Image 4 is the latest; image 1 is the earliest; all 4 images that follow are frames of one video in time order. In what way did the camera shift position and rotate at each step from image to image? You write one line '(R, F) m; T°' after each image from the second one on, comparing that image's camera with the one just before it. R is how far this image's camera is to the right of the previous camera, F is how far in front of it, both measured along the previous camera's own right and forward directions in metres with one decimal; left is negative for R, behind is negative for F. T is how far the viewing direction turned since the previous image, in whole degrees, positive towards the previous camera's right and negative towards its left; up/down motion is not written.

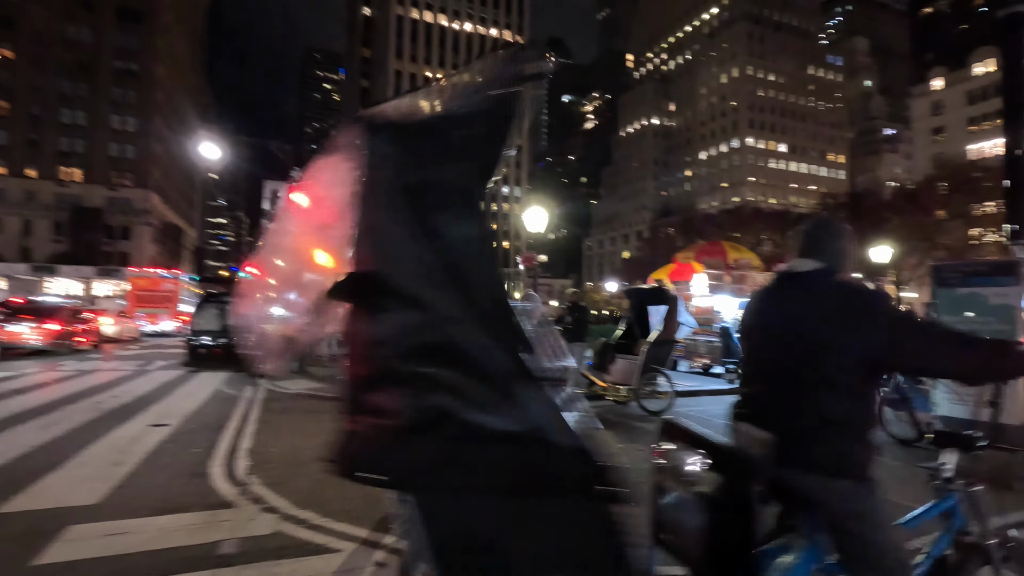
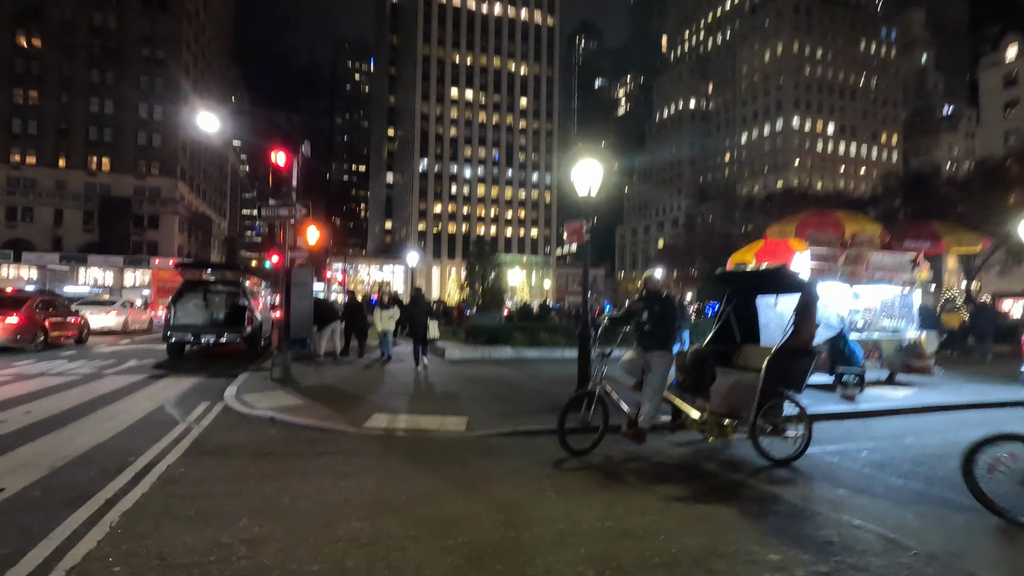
(-0.2, +3.6) m; -3°
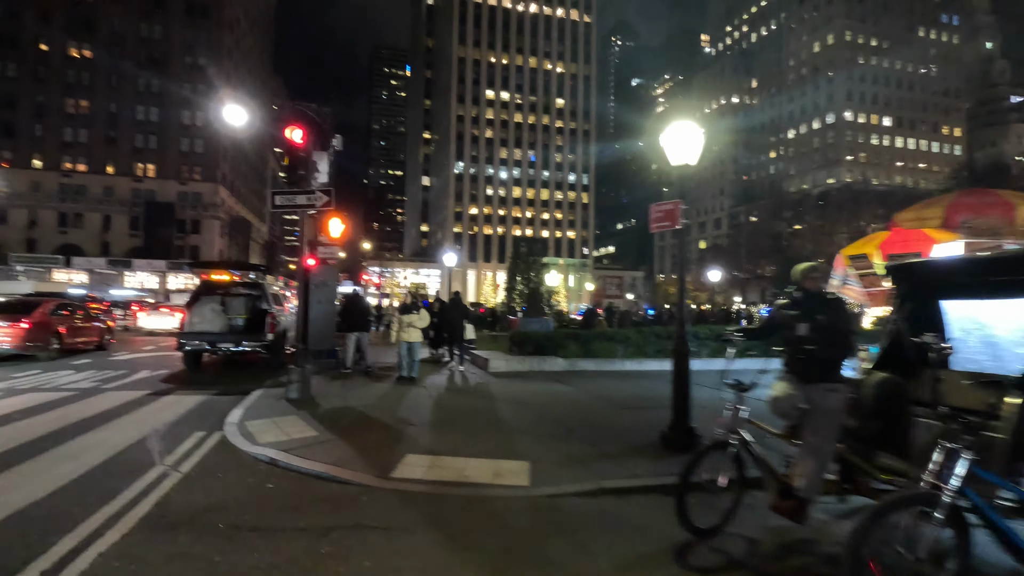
(-0.5, +2.2) m; -4°
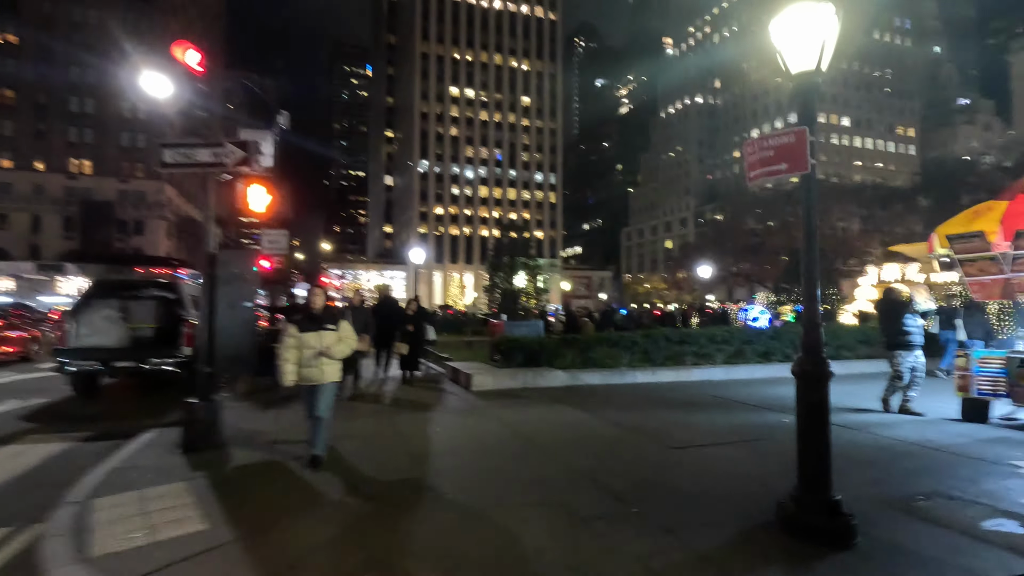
(-0.5, +3.0) m; +4°
